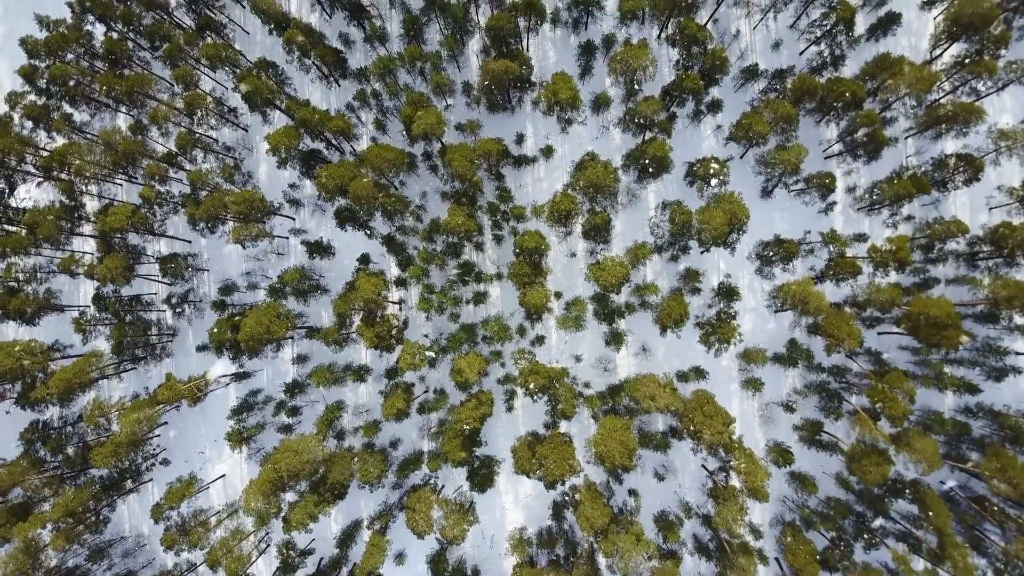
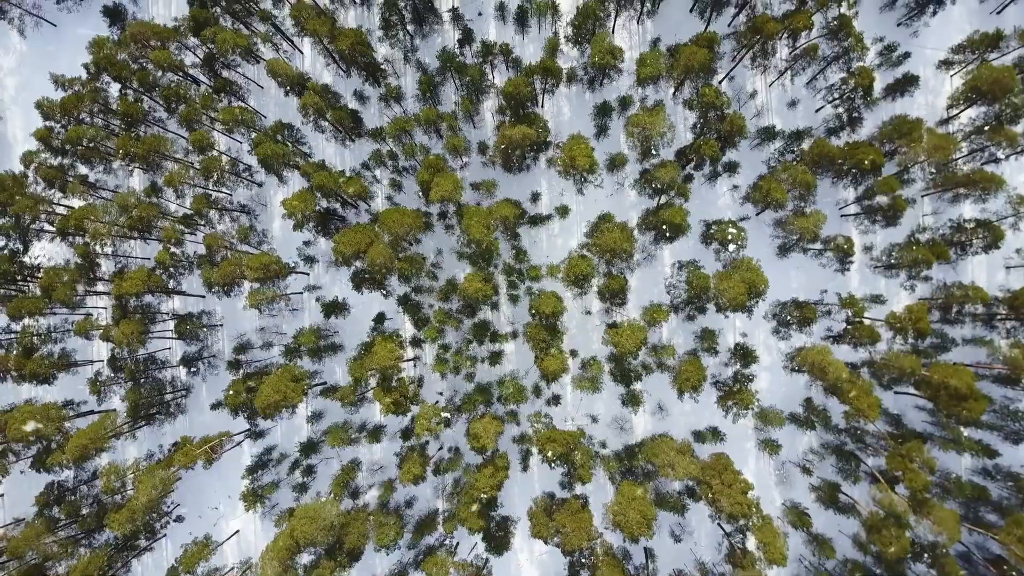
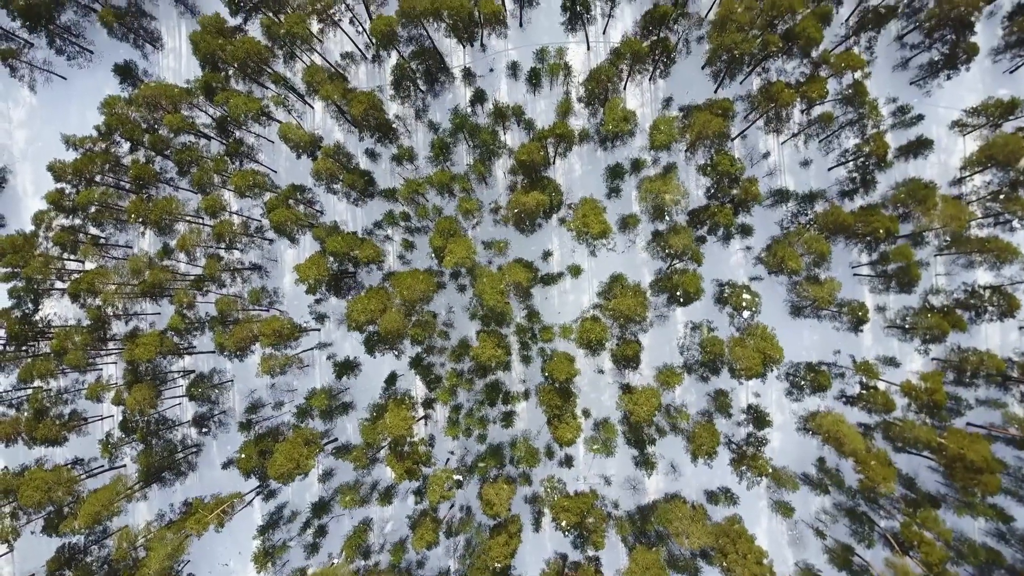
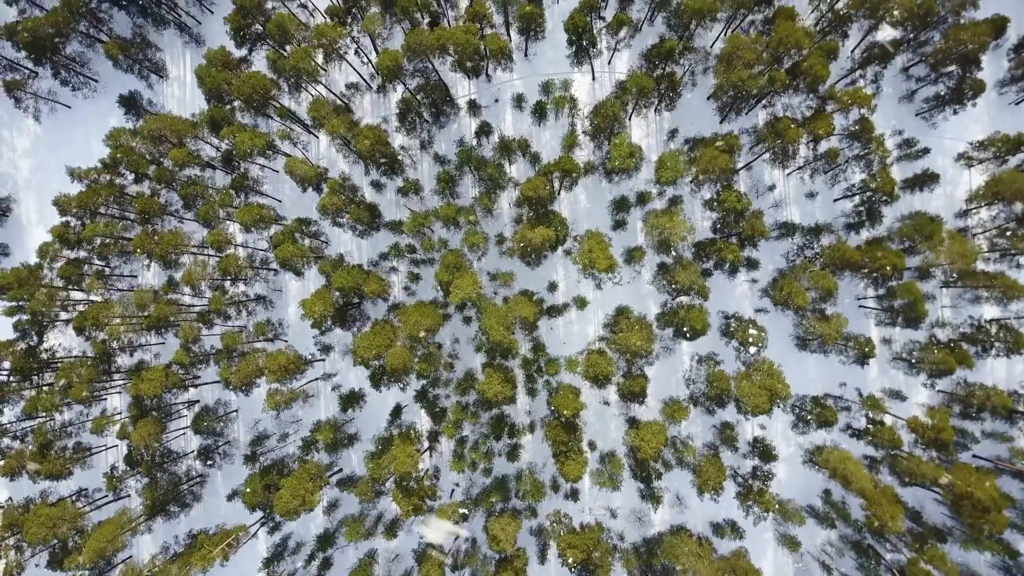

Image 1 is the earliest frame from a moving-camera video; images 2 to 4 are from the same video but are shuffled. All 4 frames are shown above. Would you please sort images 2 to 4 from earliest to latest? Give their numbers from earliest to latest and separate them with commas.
2, 3, 4
